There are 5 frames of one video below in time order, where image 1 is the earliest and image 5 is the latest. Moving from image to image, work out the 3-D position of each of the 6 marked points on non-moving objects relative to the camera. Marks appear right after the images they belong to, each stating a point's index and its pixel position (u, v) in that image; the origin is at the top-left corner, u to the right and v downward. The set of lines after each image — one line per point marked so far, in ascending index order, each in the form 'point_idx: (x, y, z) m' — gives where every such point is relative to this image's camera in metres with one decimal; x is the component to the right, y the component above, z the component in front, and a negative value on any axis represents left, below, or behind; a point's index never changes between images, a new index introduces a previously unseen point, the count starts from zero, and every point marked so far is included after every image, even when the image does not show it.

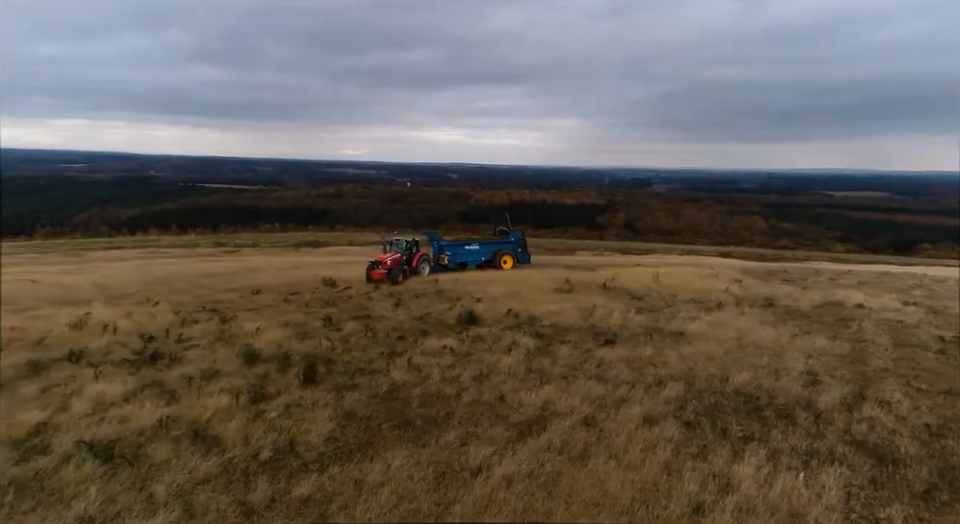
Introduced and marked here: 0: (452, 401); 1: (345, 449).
0: (-0.4, -1.8, +7.3) m
1: (-1.4, -2.0, +5.9) m
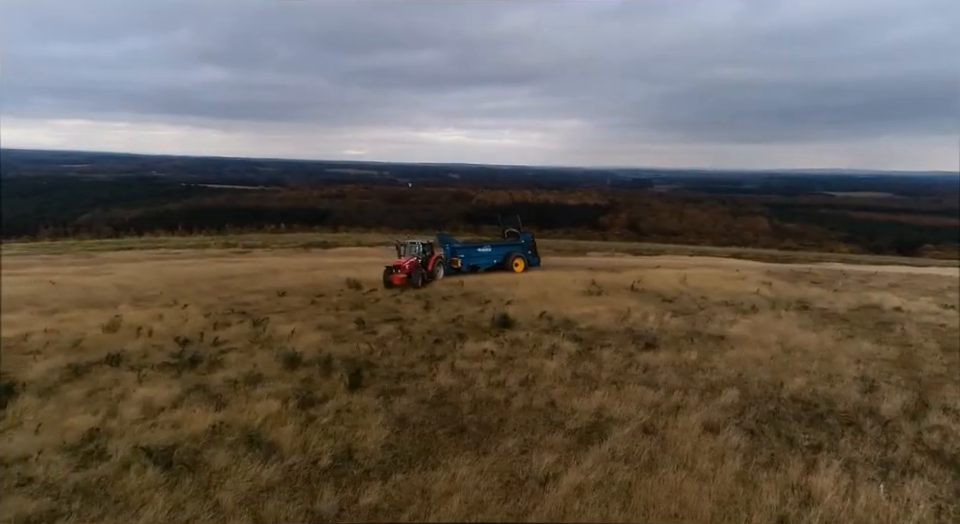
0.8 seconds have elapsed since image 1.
0: (+0.3, -1.9, +7.2) m
1: (-0.8, -2.0, +5.8) m
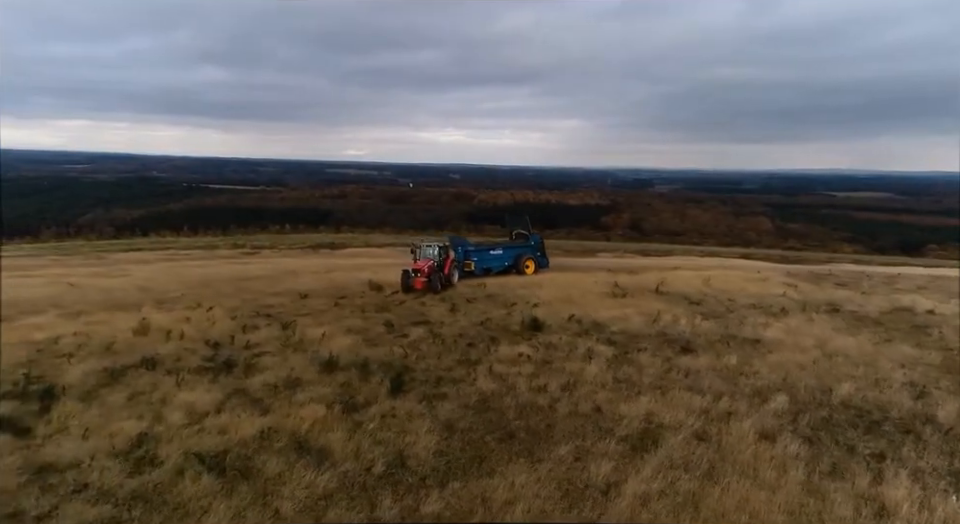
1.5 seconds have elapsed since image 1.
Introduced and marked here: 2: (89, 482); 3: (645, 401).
0: (+0.9, -1.9, +7.1) m
1: (-0.2, -2.1, +5.7) m
2: (-3.8, -2.1, +5.4) m
3: (+2.2, -1.8, +7.3) m
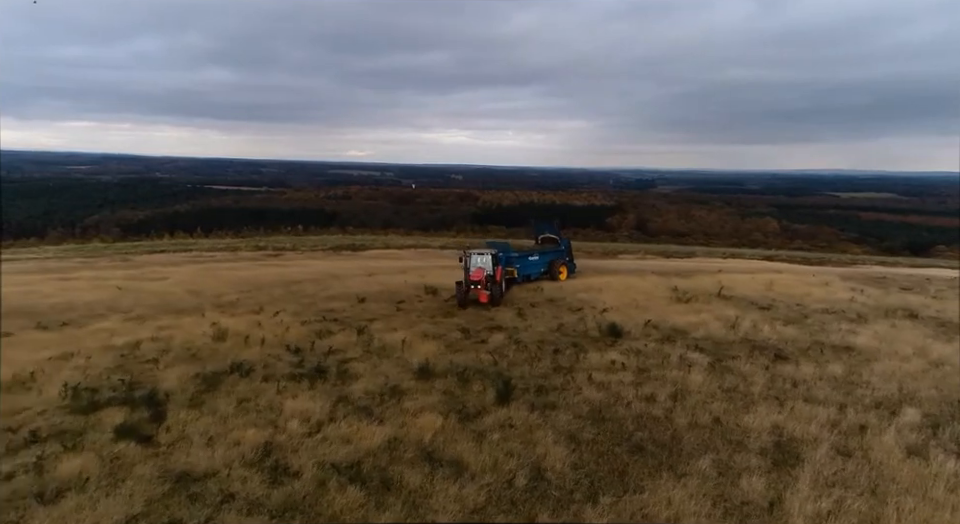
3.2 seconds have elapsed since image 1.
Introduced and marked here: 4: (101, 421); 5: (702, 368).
0: (+2.3, -2.0, +6.9) m
1: (+1.2, -2.2, +5.6) m
2: (-2.4, -2.2, +5.4) m
3: (+3.7, -1.9, +7.1) m
4: (-5.0, -2.1, +7.4) m
5: (+3.6, -1.7, +8.9) m
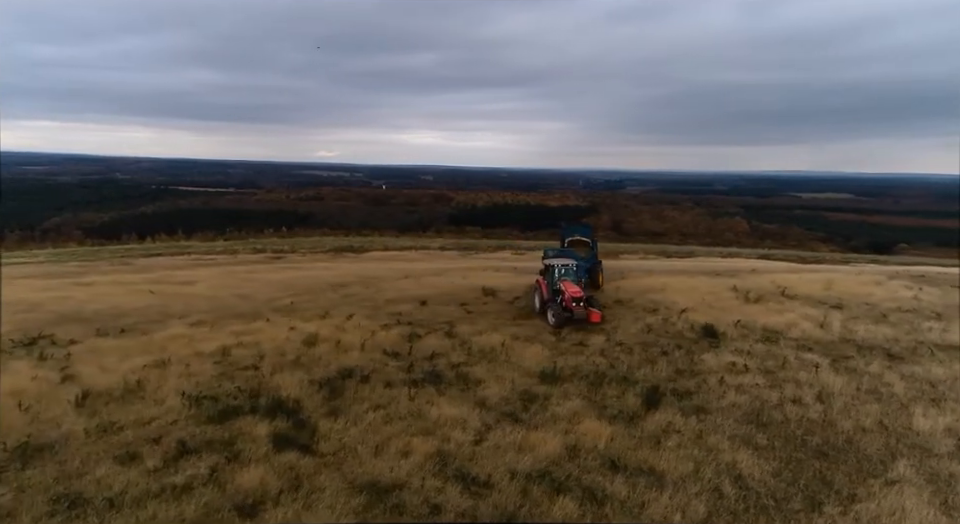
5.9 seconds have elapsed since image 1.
0: (+4.3, -2.0, +6.8) m
1: (+3.2, -2.2, +5.4) m
2: (-0.4, -2.3, +5.2) m
3: (+5.6, -1.9, +7.0) m
4: (-3.0, -2.2, +7.2) m
5: (+5.5, -1.7, +8.8) m
